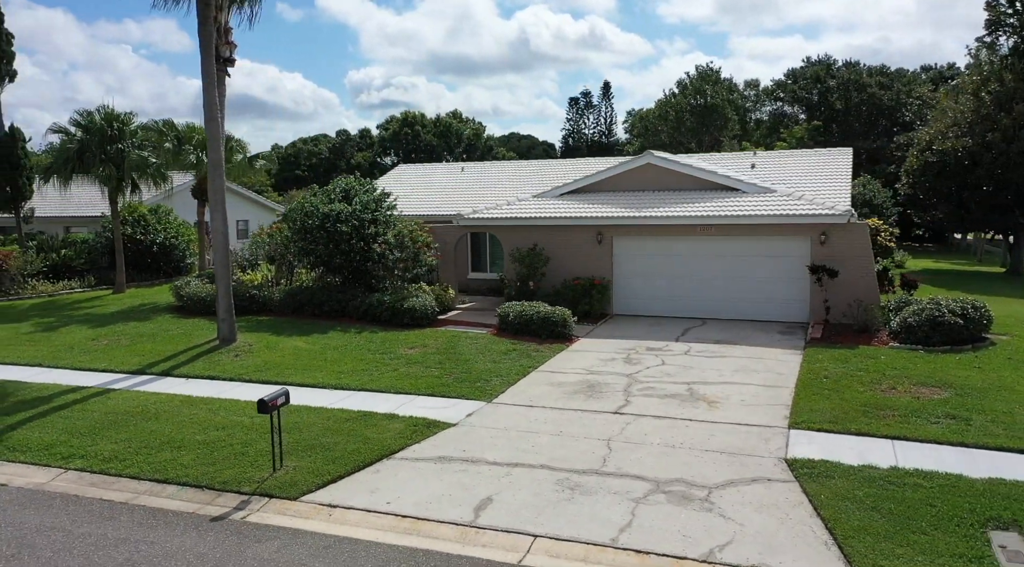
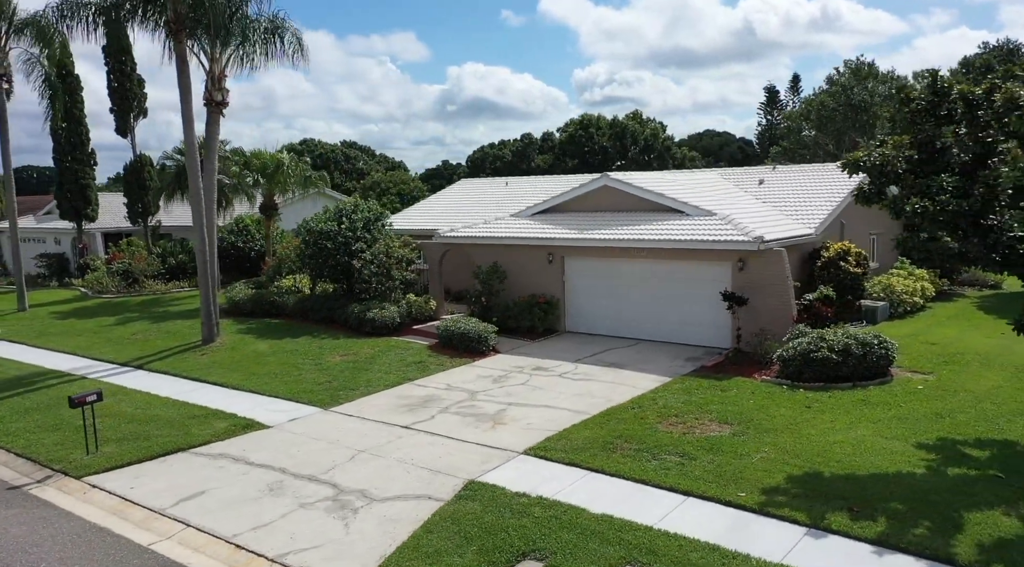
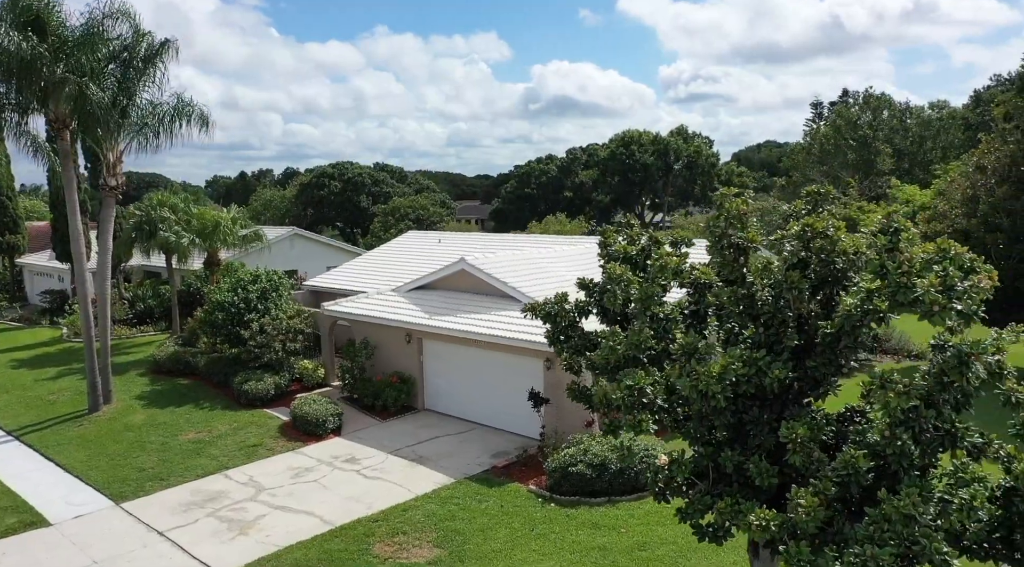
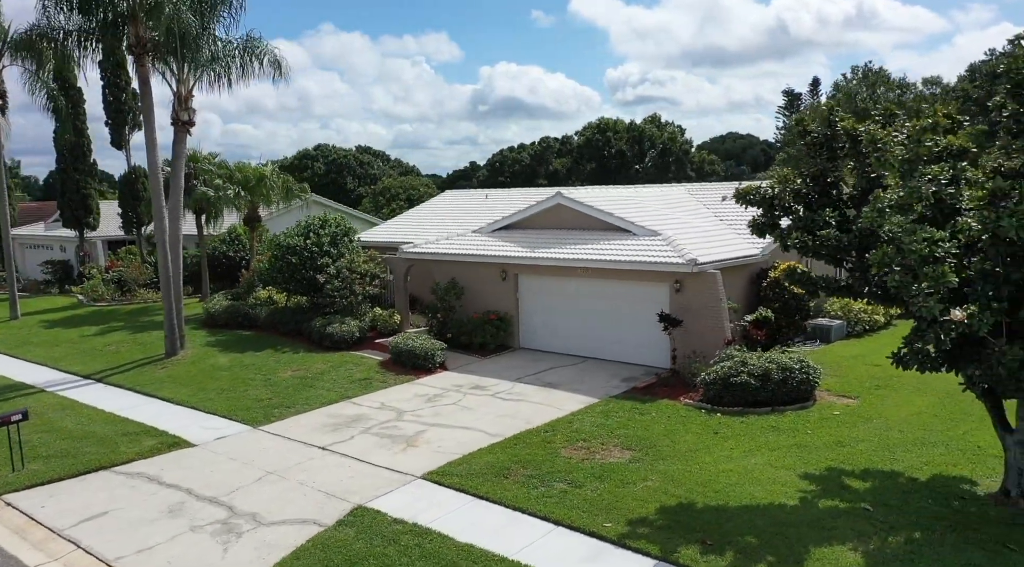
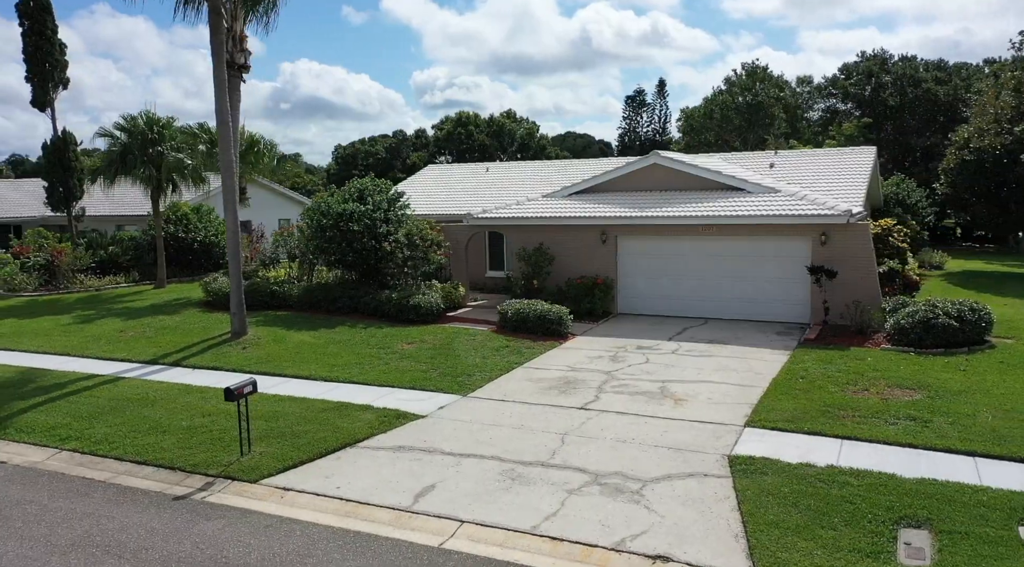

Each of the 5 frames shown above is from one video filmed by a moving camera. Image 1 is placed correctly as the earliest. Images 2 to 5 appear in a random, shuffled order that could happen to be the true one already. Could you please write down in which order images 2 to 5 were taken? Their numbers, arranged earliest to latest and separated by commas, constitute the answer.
5, 2, 4, 3
